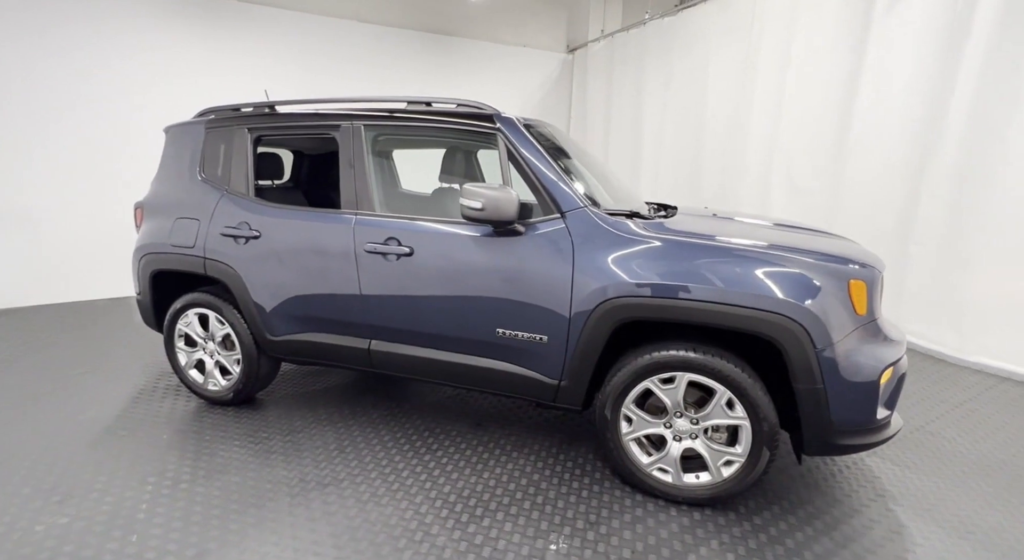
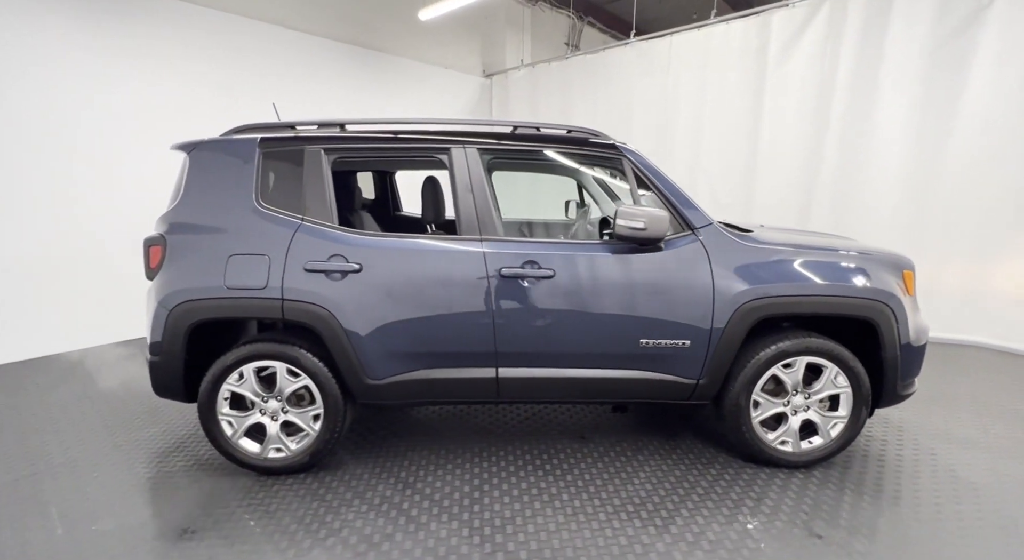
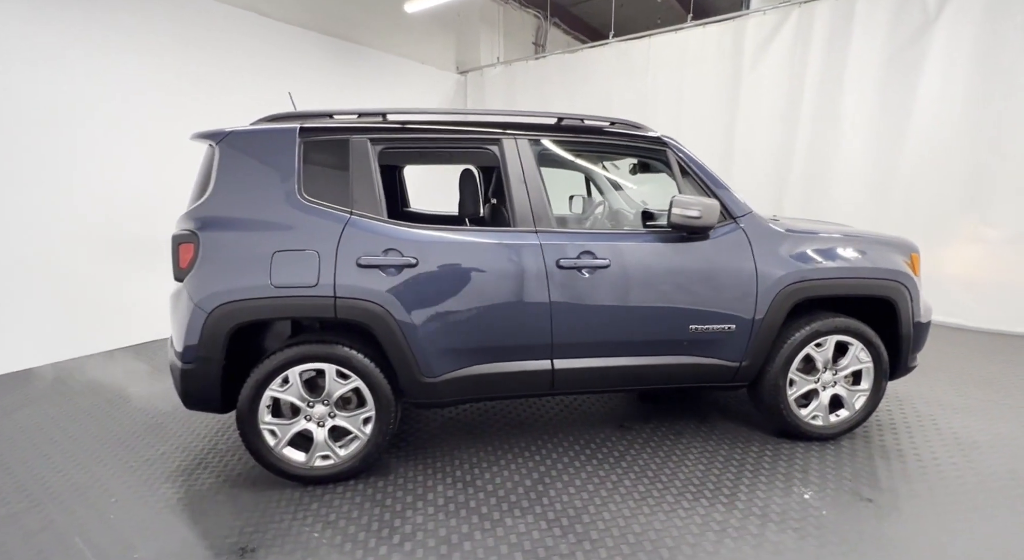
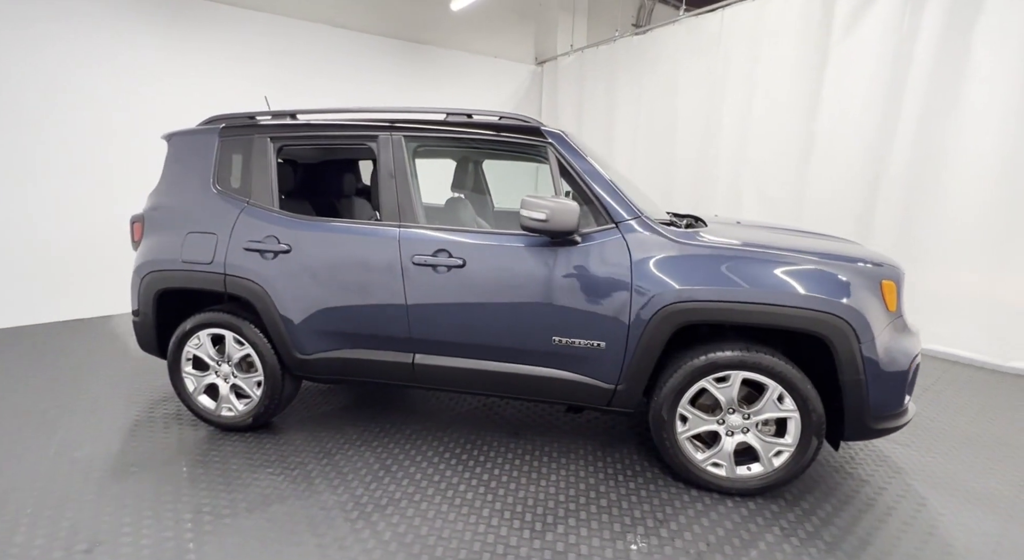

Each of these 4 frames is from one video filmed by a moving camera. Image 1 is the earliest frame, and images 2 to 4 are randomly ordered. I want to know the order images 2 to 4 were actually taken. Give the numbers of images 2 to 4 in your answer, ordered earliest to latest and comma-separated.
4, 2, 3
